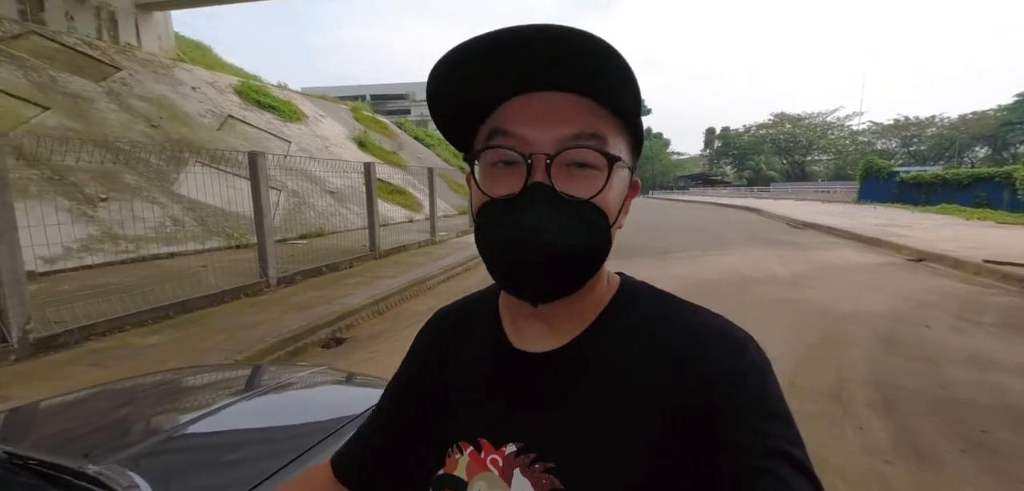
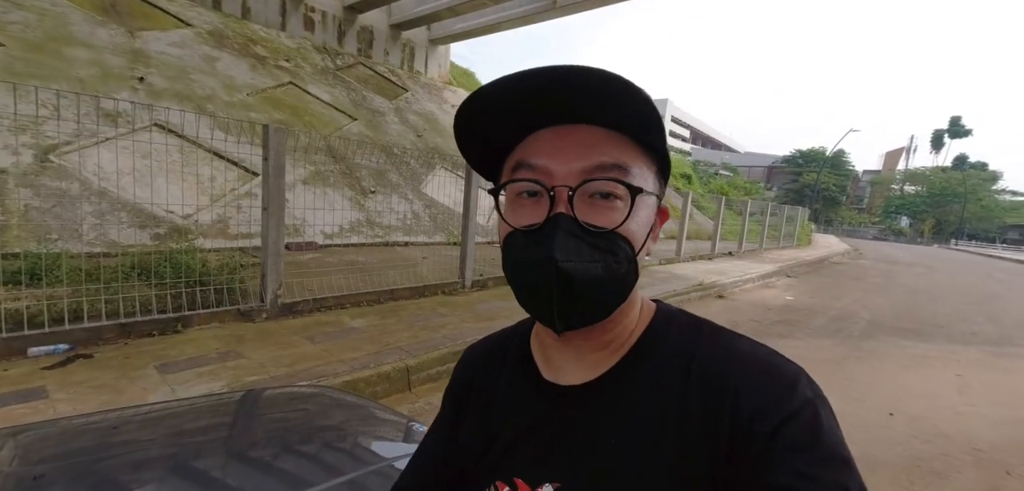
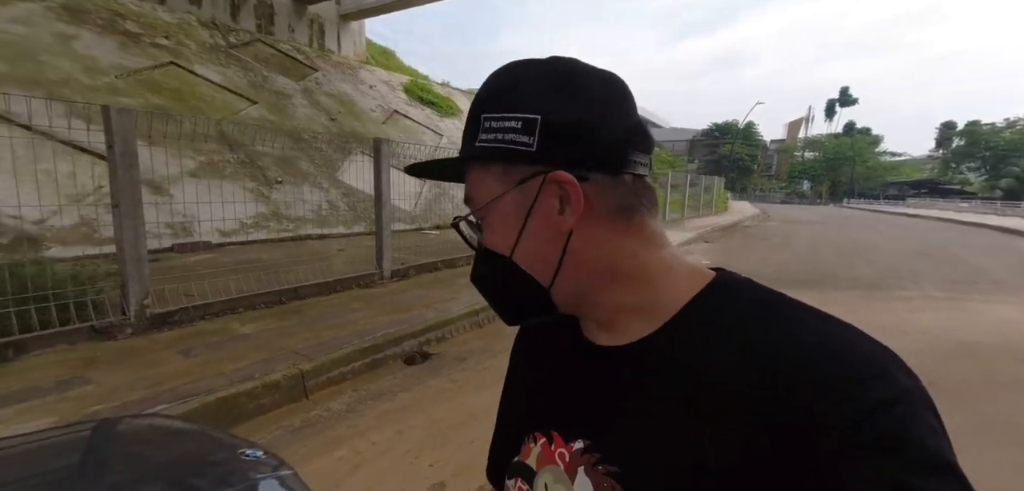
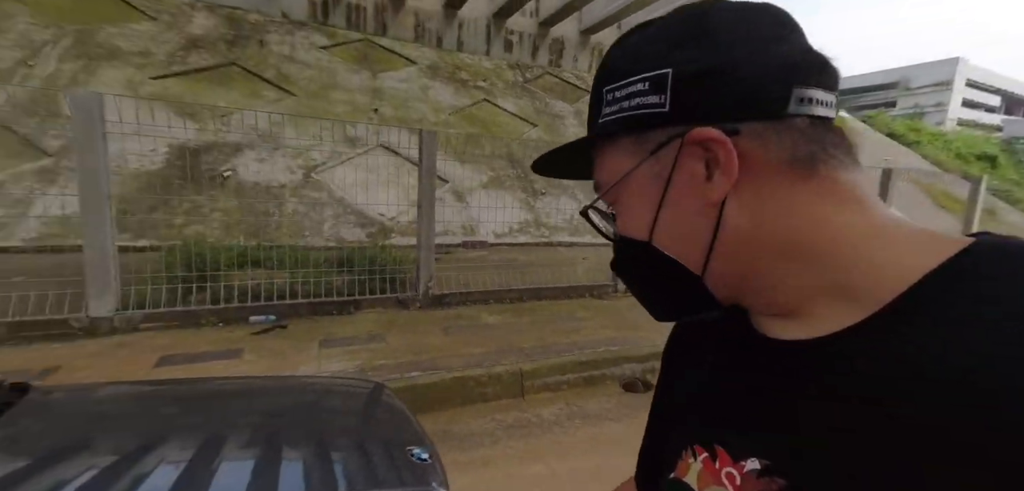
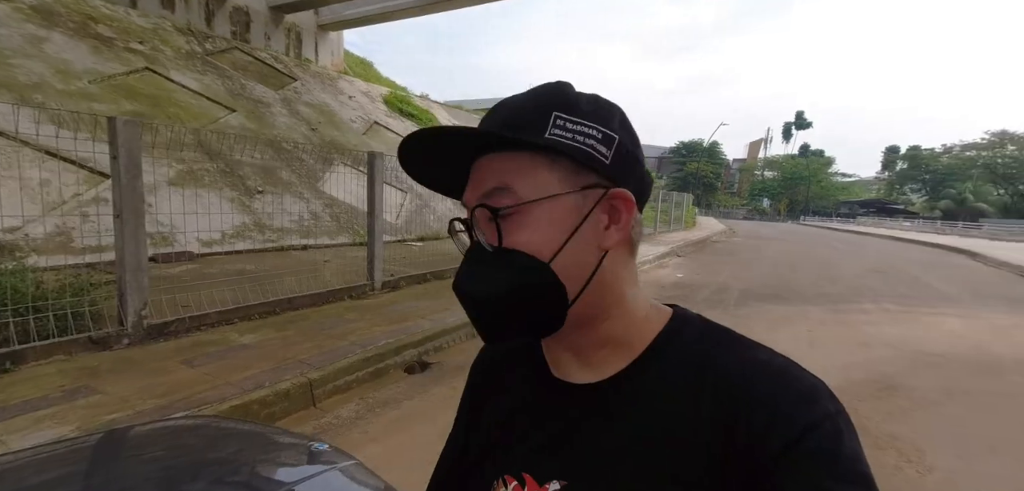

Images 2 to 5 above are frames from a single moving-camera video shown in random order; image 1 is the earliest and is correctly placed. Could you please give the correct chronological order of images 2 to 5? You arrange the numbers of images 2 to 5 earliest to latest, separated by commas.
2, 5, 3, 4
